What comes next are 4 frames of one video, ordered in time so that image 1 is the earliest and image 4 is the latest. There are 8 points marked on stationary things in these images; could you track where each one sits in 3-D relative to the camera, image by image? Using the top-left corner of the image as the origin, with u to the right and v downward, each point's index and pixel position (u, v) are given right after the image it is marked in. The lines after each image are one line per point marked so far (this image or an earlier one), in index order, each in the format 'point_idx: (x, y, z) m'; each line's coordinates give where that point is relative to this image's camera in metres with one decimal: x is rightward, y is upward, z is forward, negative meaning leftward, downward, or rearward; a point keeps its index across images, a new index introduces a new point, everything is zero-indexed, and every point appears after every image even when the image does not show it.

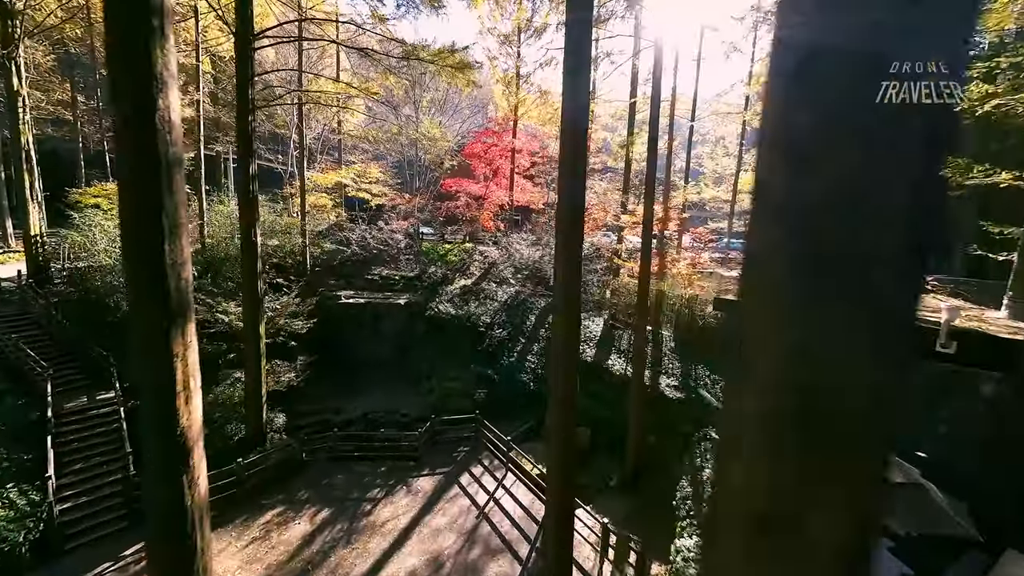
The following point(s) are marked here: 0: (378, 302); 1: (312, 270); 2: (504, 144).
0: (-3.9, -0.4, +10.8) m
1: (-6.4, +0.6, +12.0) m
2: (-0.2, +6.0, +15.4) m
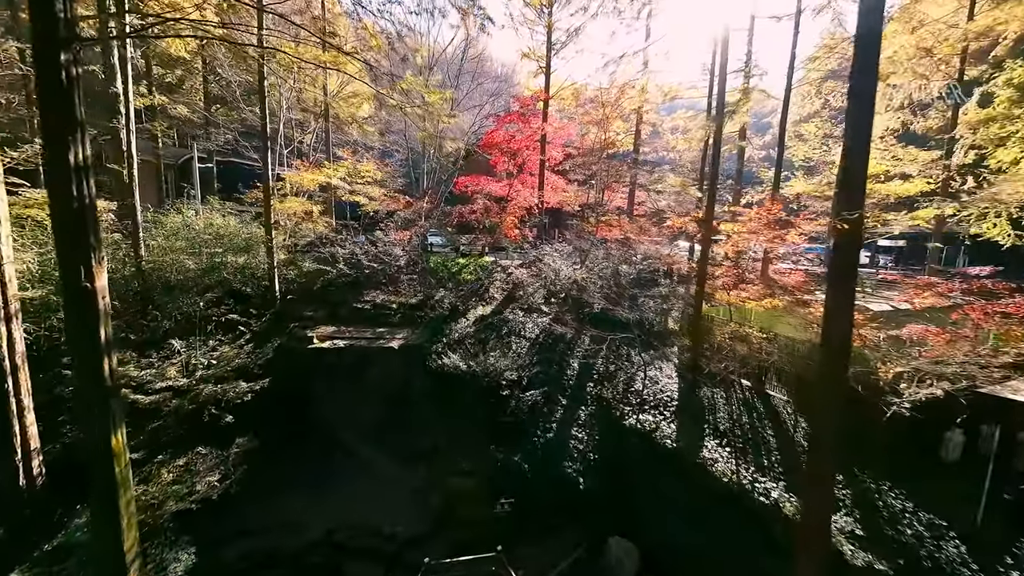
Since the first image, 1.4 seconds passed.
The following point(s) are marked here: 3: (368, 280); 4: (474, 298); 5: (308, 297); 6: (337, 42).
0: (-3.1, -1.2, +7.8) m
1: (-5.6, -0.2, +9.2) m
2: (+0.8, +5.2, +12.2) m
3: (-3.9, +0.2, +10.2) m
4: (-1.0, -0.3, +10.2) m
5: (-5.3, -0.2, +9.6) m
6: (-3.0, +4.1, +6.3) m
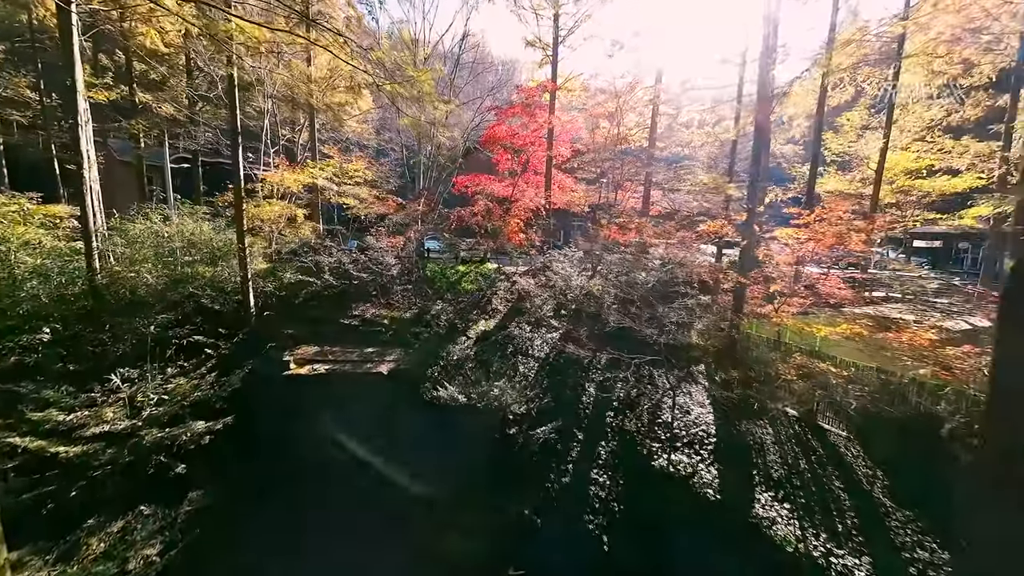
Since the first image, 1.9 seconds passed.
0: (-3.0, -1.5, +6.8) m
1: (-5.5, -0.5, +8.2) m
2: (+0.9, +5.0, +11.1) m
3: (-3.8, -0.1, +9.1) m
4: (-0.9, -0.6, +9.1) m
5: (-5.1, -0.6, +8.6) m
6: (-2.9, +3.8, +5.3) m
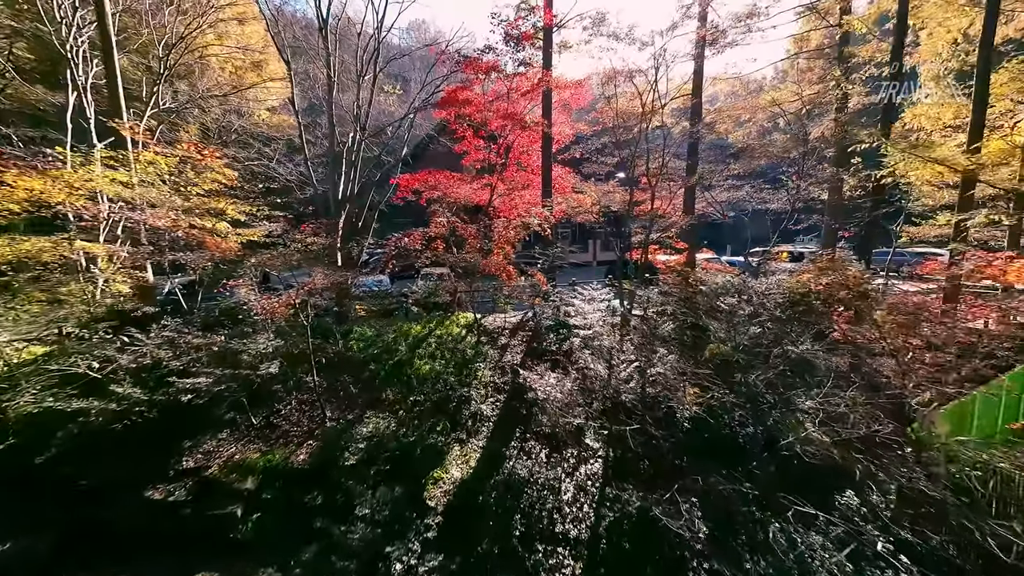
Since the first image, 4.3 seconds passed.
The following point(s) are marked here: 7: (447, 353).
0: (-2.8, -2.9, +2.3) m
1: (-5.4, -2.1, +3.4) m
2: (+0.4, +3.8, +7.0) m
3: (-3.8, -1.5, +4.5) m
4: (-0.9, -1.8, +4.8) m
5: (-5.1, -2.0, +3.9) m
6: (-2.8, +2.5, +0.8) m
7: (-1.0, -1.0, +5.9) m
